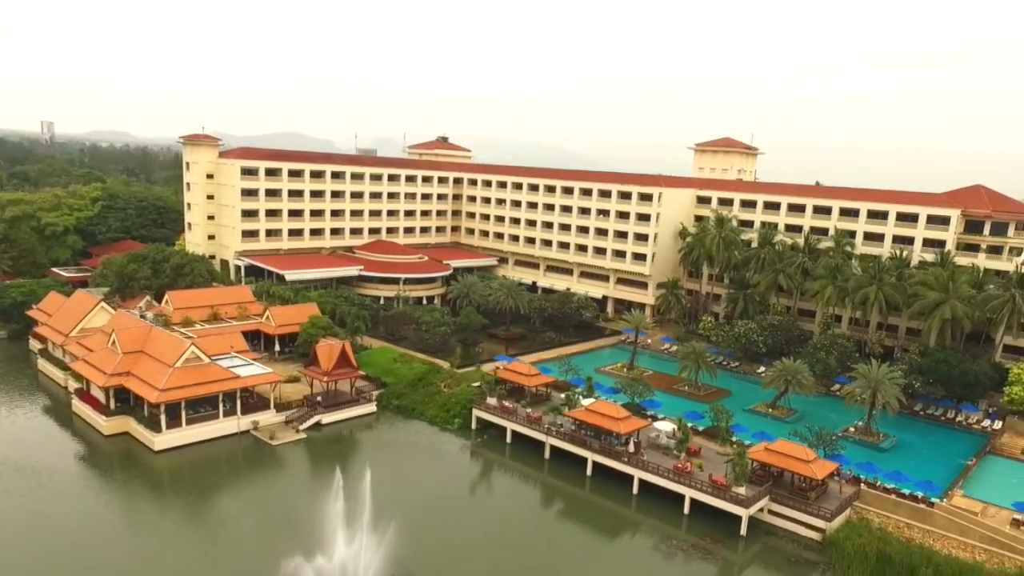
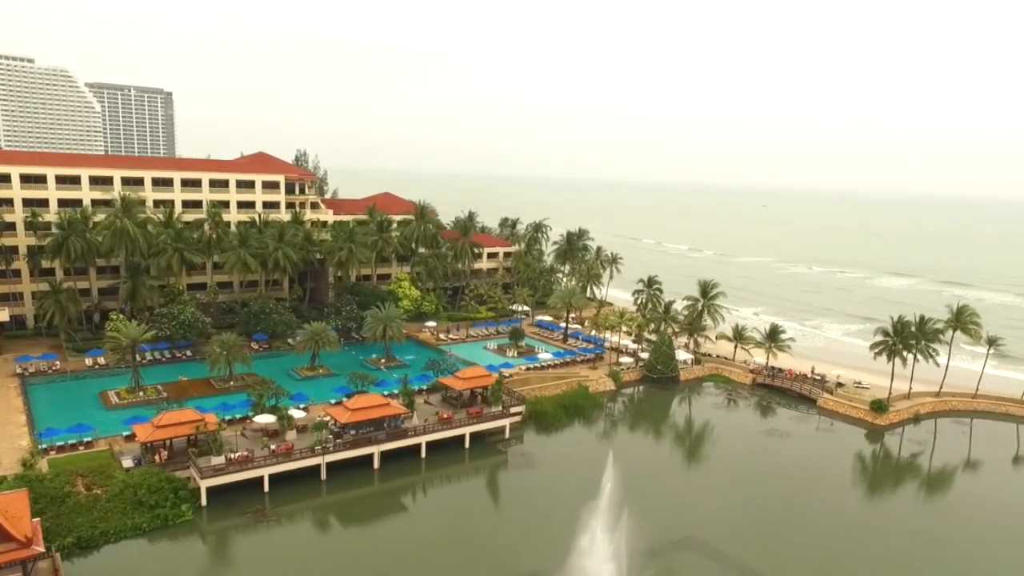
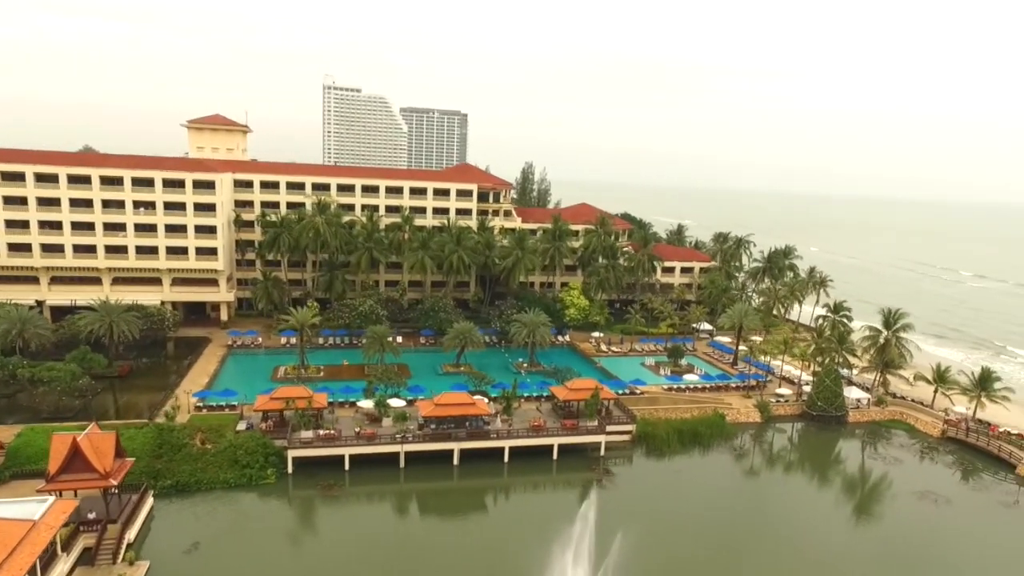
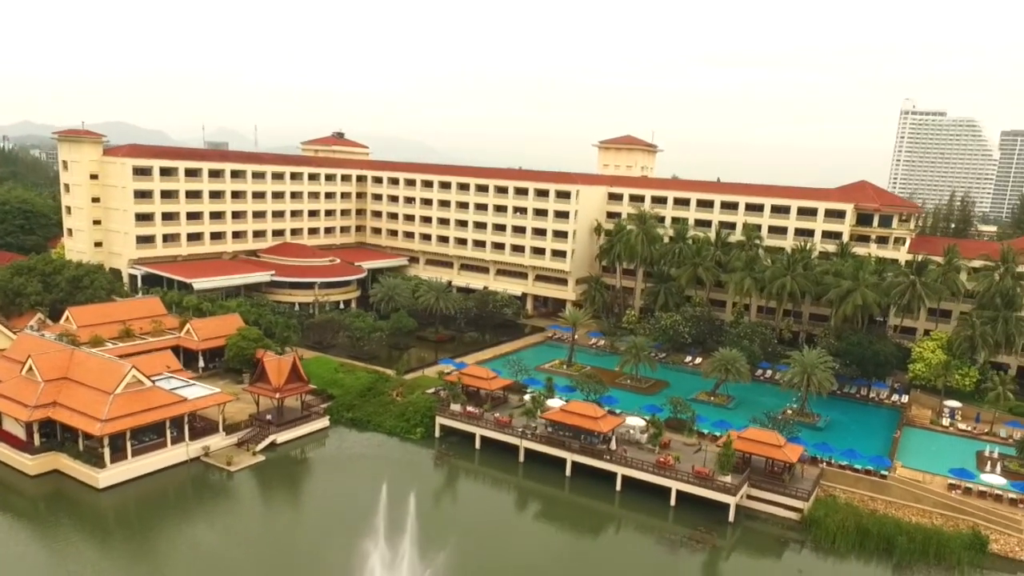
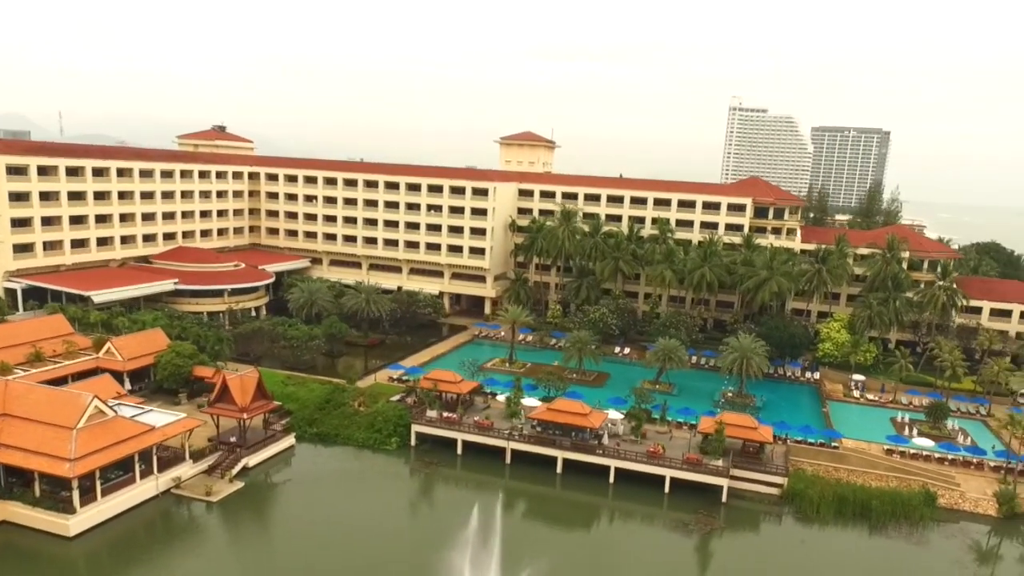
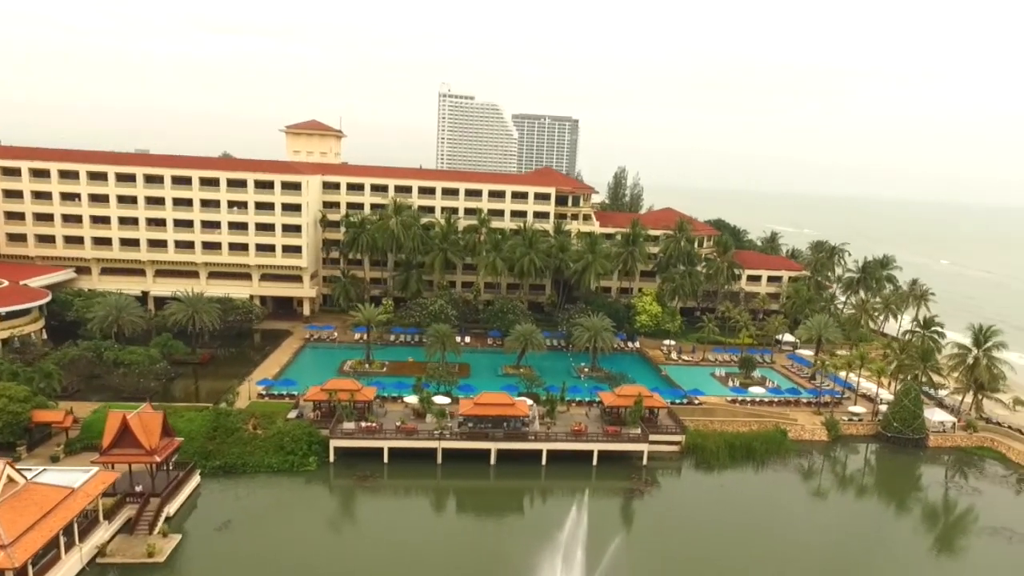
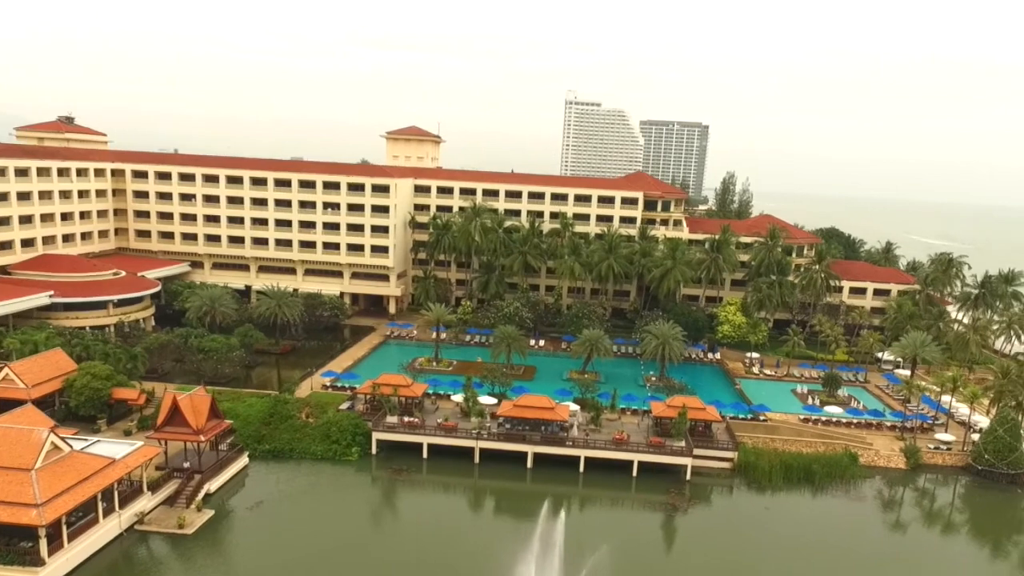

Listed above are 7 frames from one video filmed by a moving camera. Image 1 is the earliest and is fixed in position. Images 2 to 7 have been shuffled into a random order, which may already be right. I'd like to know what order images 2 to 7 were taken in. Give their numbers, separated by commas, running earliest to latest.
4, 5, 7, 6, 3, 2
